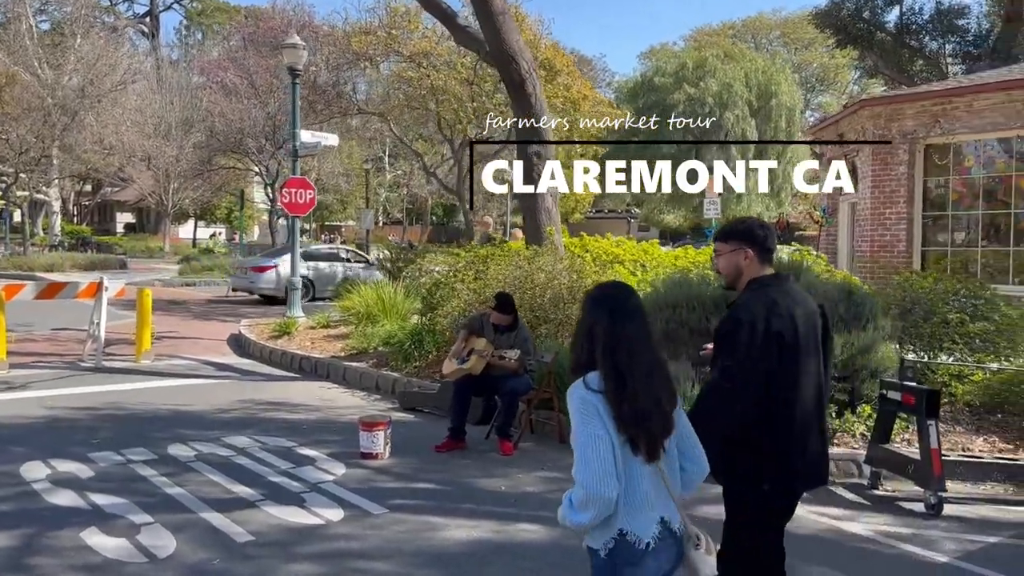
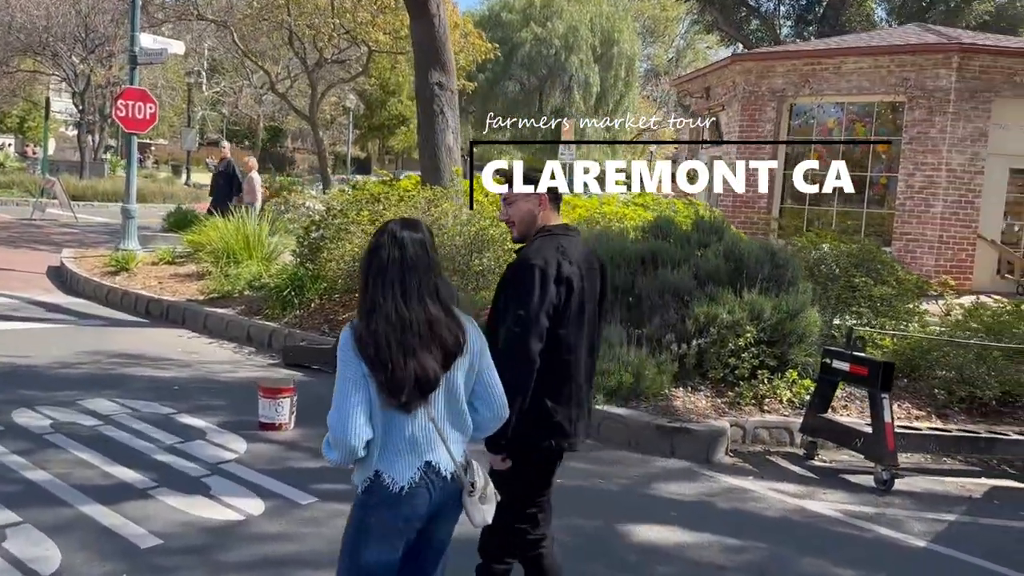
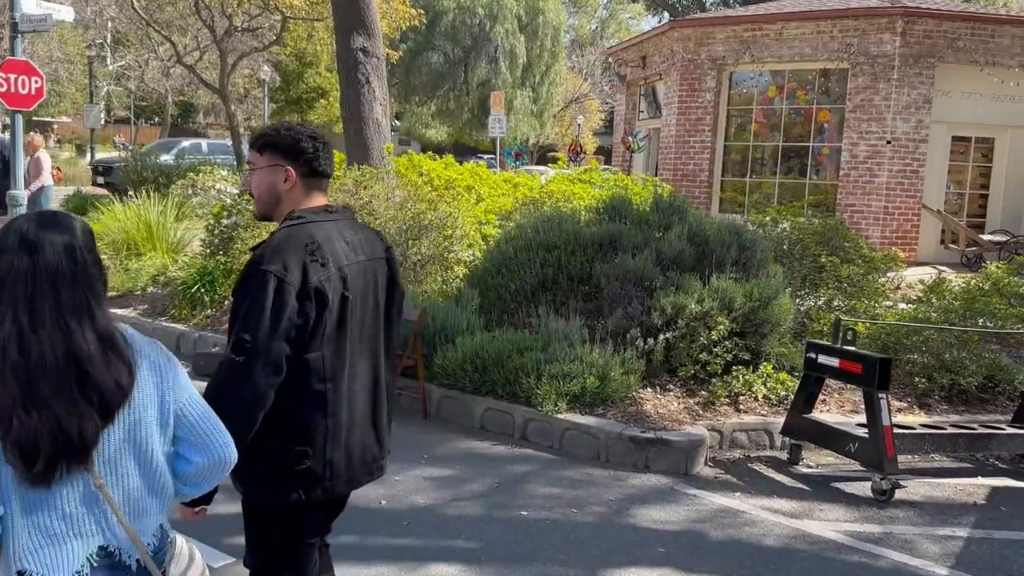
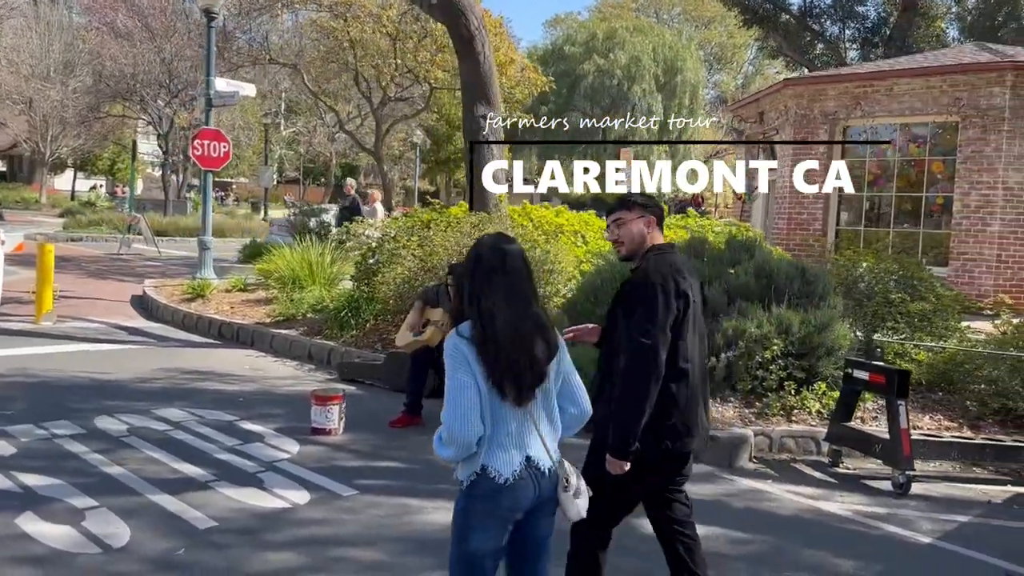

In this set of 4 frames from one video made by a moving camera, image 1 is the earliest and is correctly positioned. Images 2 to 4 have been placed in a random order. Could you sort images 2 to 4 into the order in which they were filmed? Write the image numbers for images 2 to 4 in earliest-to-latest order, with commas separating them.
4, 2, 3
